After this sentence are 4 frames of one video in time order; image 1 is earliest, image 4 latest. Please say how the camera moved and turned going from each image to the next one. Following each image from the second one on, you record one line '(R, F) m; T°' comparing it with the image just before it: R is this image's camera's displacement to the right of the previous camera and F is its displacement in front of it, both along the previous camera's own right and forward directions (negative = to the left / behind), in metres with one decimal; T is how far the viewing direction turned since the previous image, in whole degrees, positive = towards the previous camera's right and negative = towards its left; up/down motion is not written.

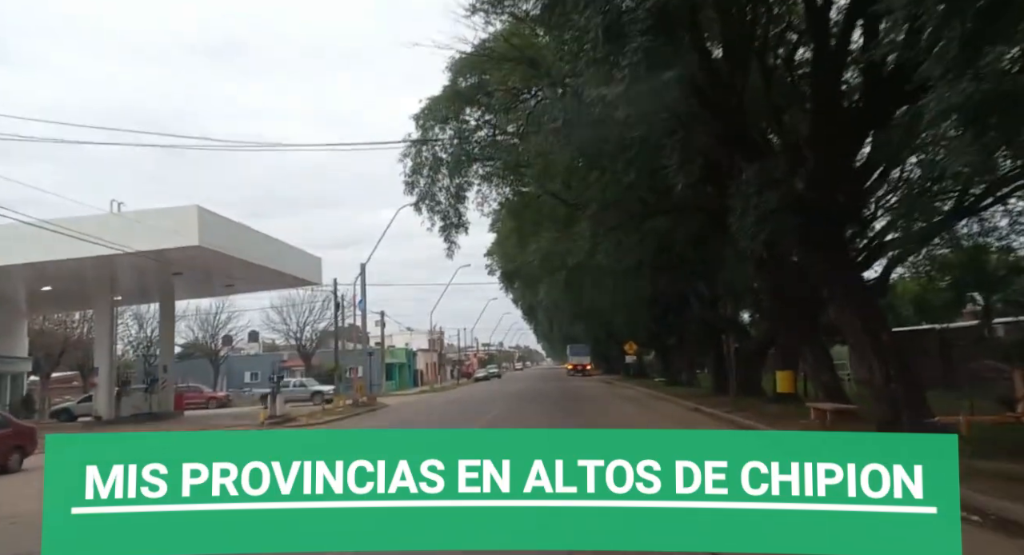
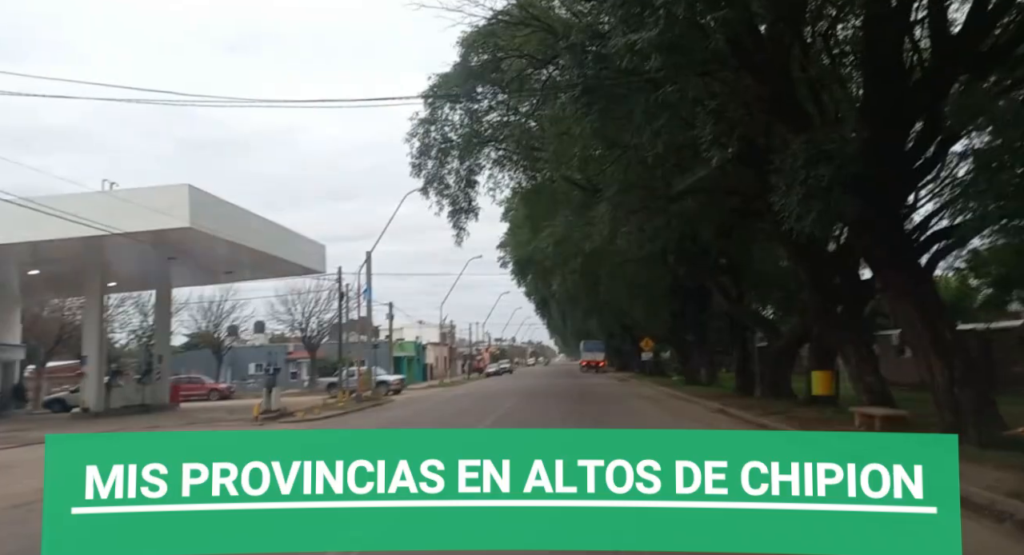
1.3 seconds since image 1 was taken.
(0.0, +1.1) m; -1°
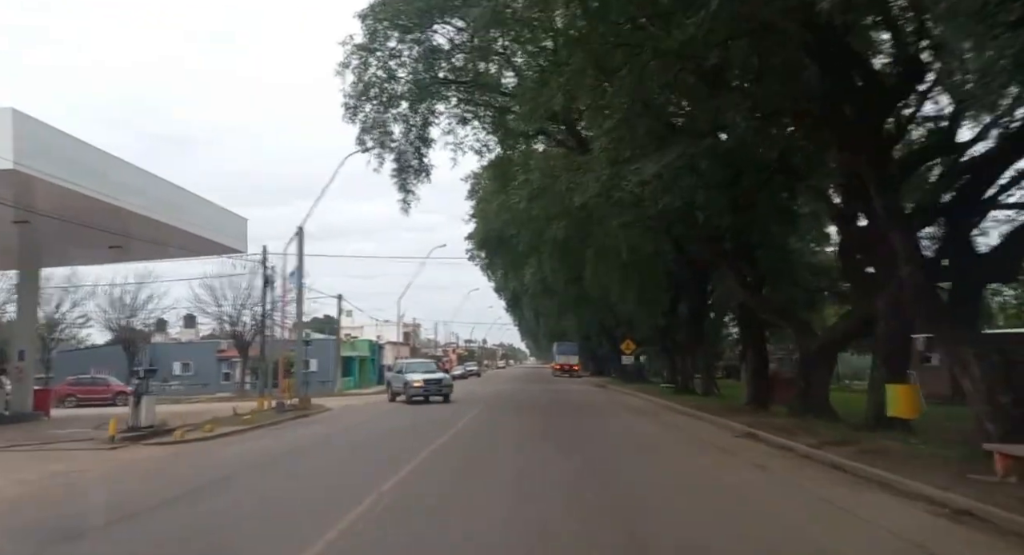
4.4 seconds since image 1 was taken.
(+0.2, +4.1) m; +2°
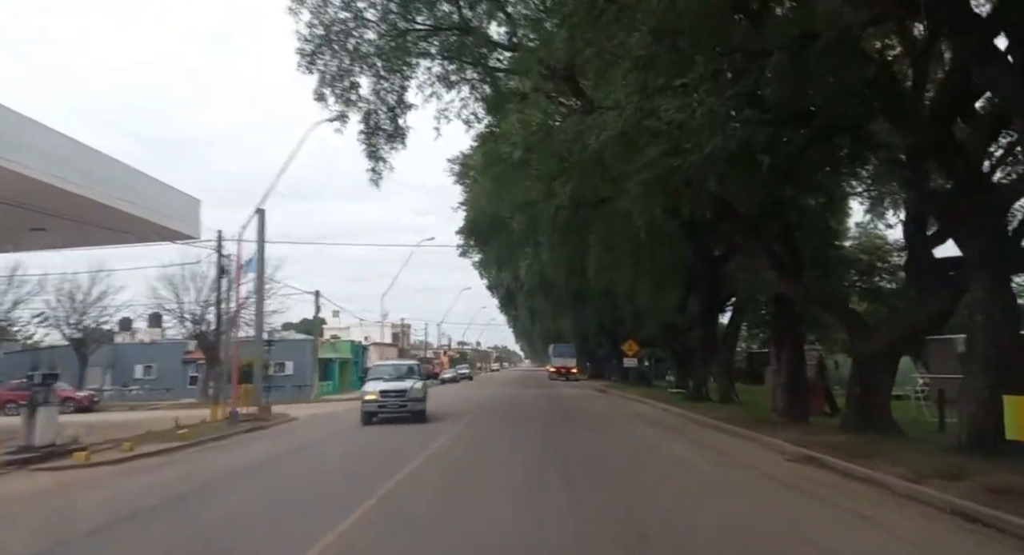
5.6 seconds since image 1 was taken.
(0.0, +2.4) m; 0°
